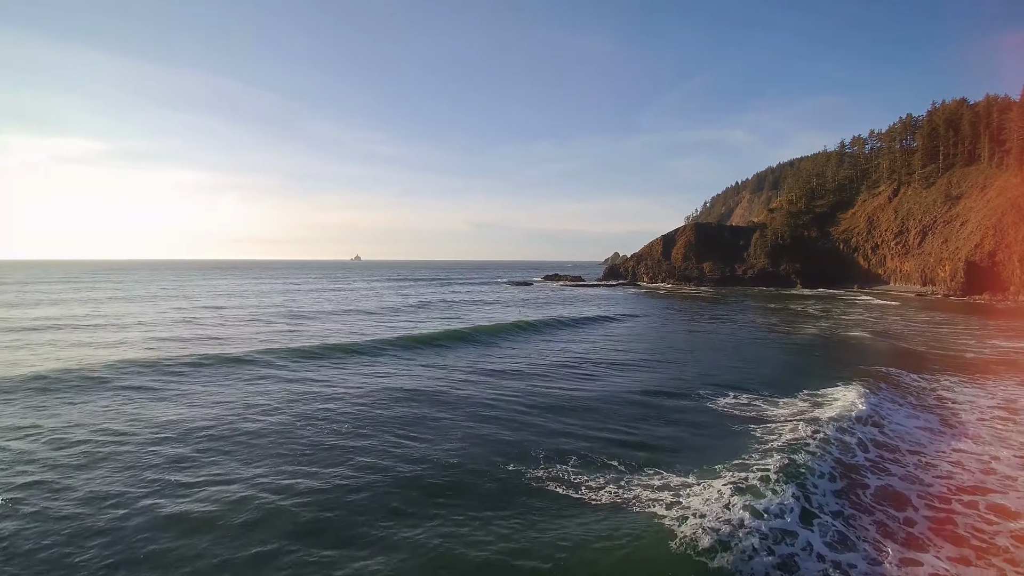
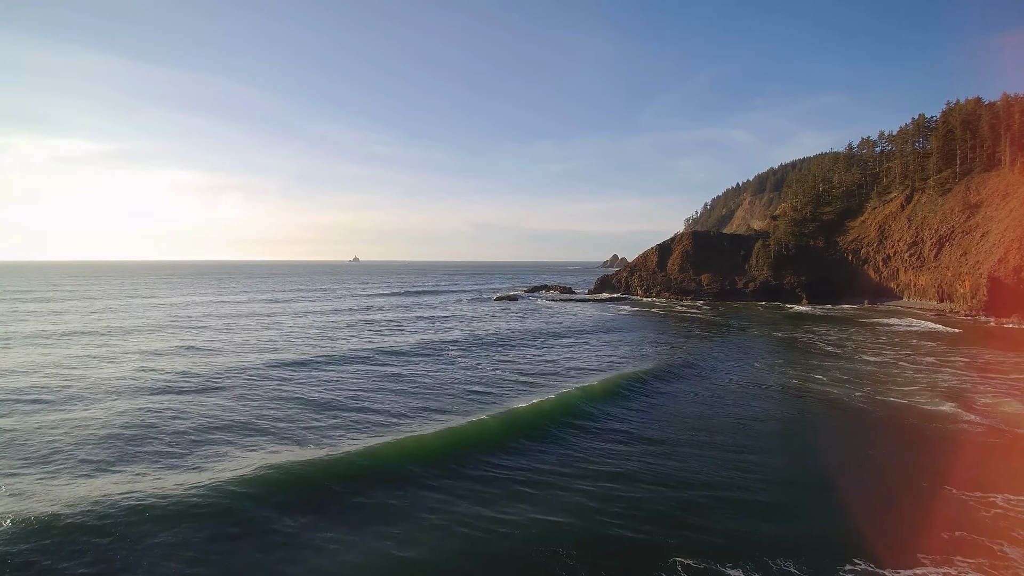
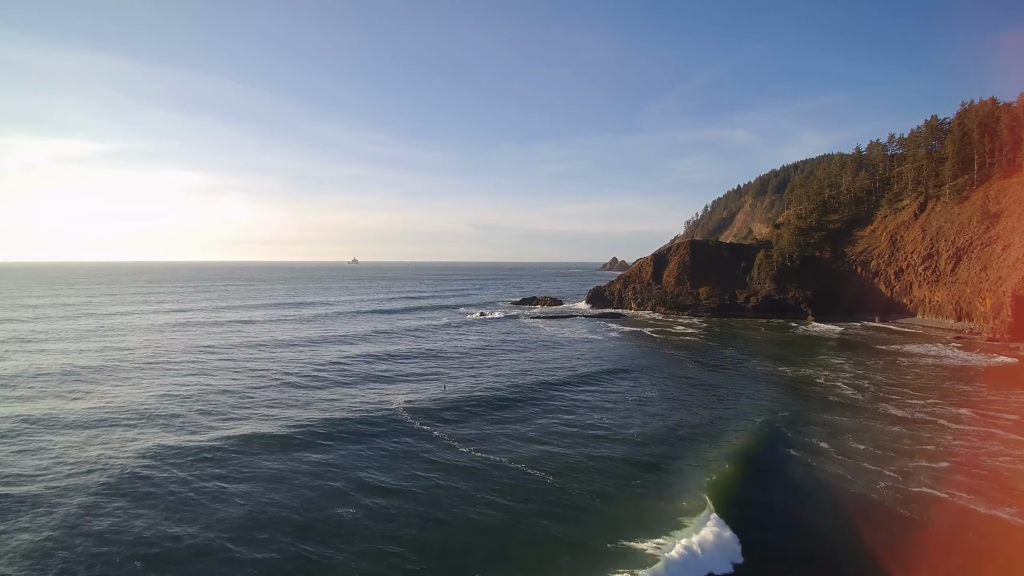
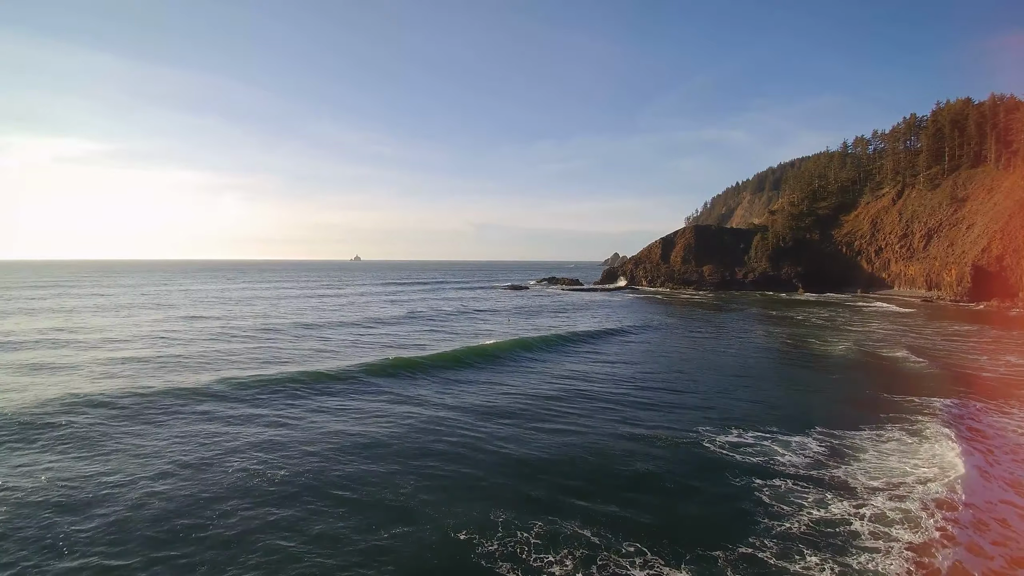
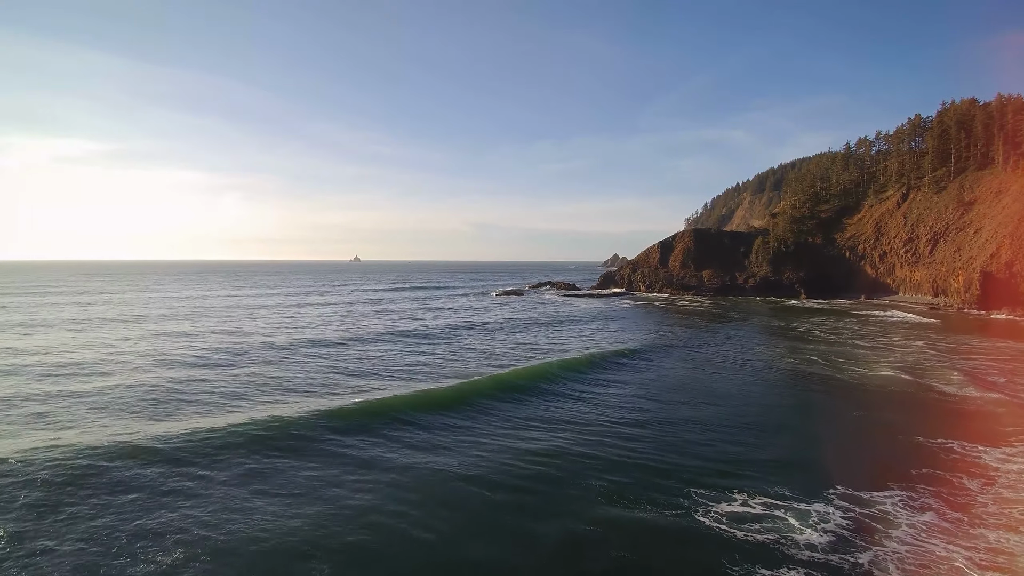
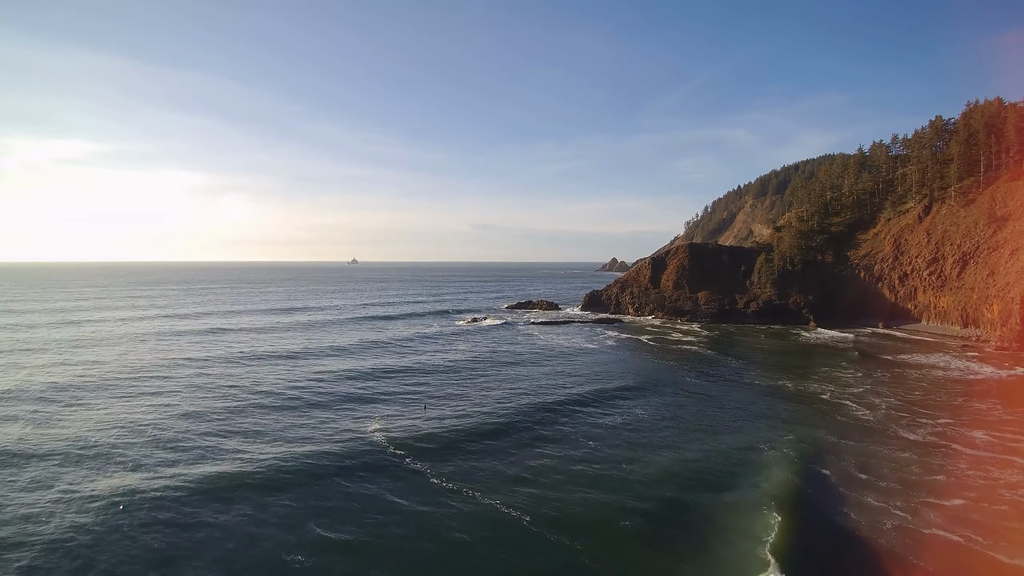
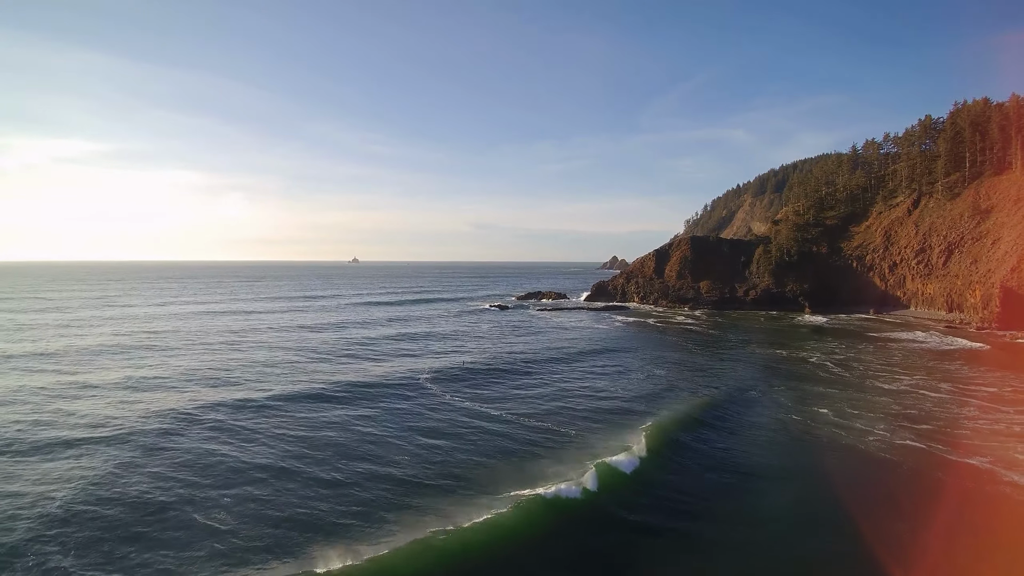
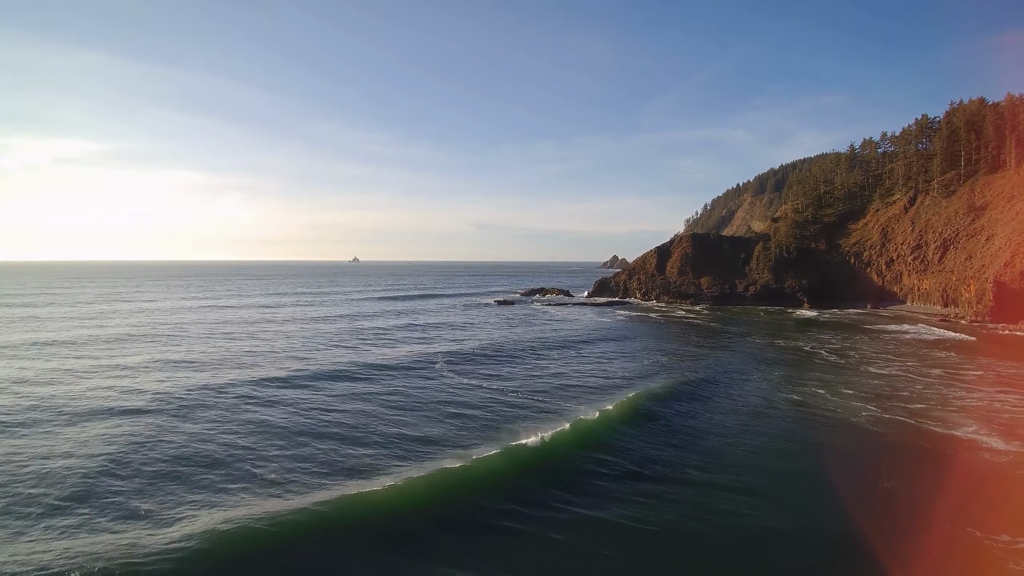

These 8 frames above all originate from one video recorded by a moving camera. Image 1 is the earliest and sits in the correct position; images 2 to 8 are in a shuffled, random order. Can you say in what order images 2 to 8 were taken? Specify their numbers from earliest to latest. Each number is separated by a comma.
4, 5, 2, 8, 7, 3, 6
